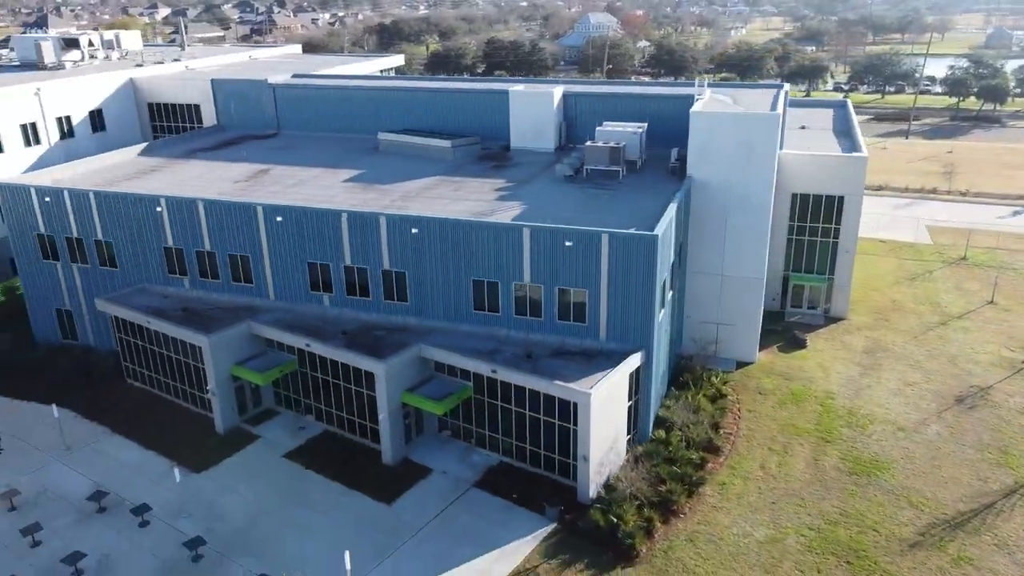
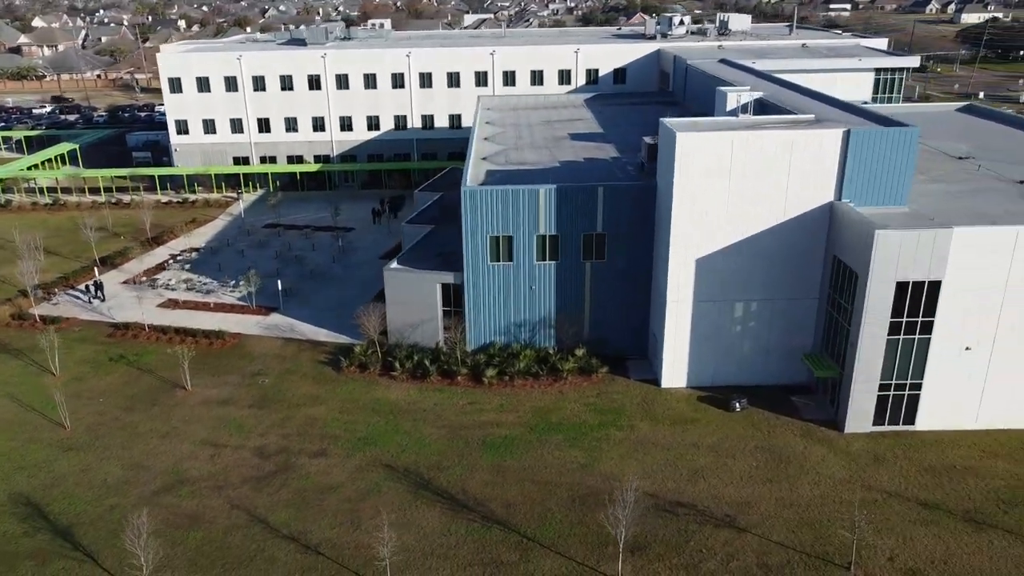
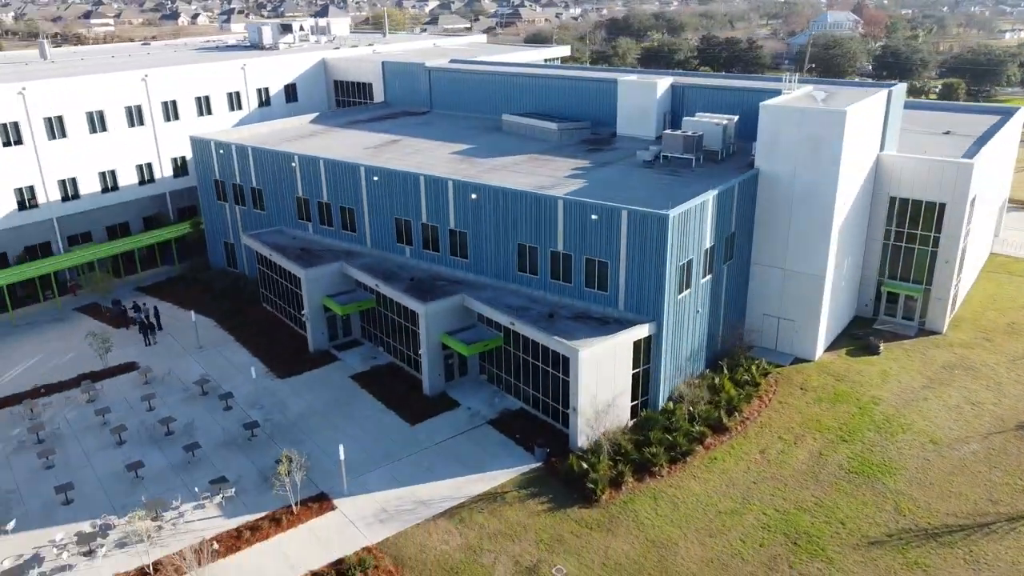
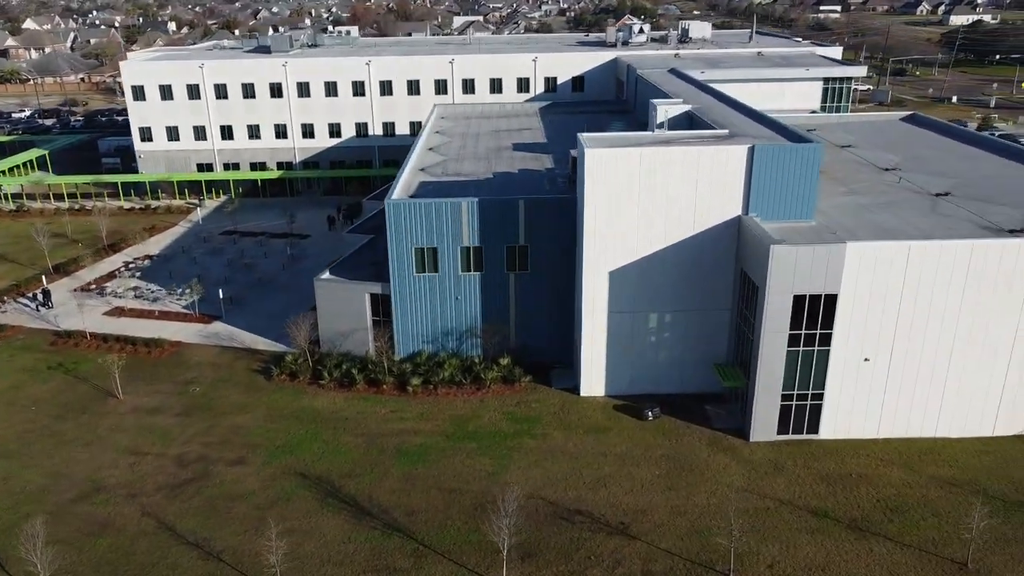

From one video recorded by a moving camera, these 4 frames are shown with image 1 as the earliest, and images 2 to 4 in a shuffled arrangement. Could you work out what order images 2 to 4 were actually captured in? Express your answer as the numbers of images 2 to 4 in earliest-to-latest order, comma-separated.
3, 2, 4
